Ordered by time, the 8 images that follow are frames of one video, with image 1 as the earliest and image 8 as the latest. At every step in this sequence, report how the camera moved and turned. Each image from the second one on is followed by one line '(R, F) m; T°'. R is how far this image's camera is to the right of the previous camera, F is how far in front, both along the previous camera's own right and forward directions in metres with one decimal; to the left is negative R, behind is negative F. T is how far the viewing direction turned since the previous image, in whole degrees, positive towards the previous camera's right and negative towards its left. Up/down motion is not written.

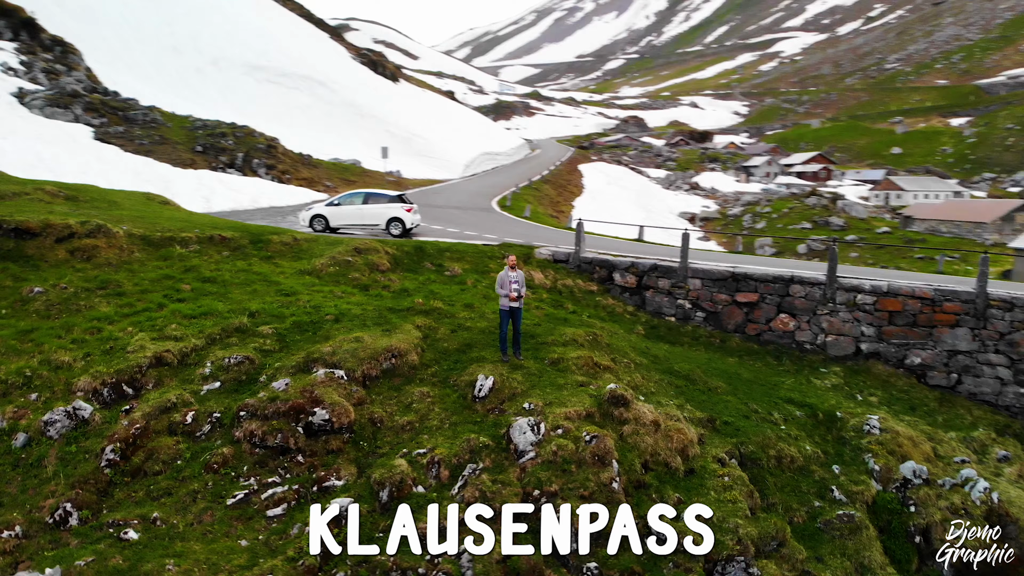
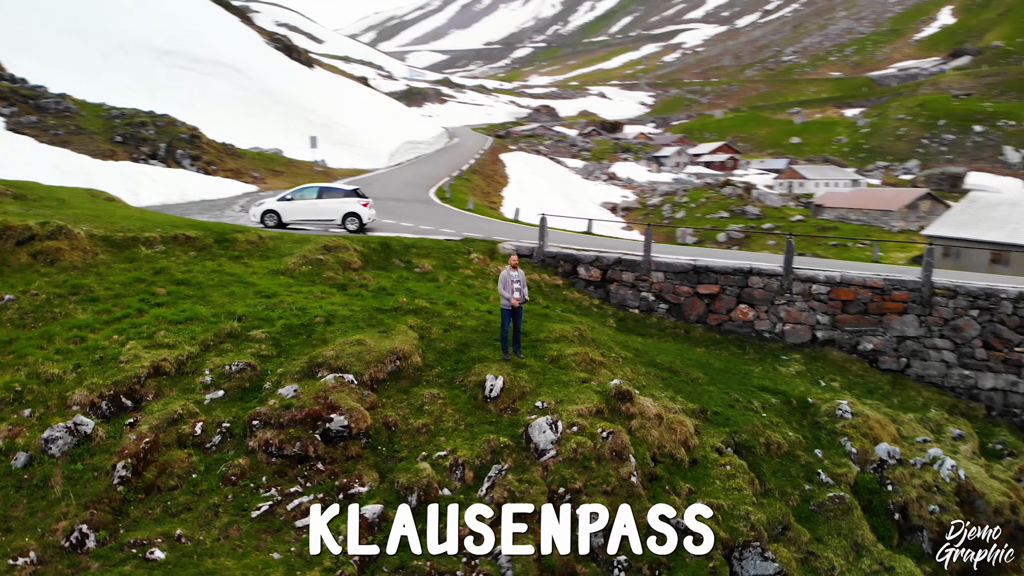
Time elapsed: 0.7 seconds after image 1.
(-1.4, 0.0) m; +7°
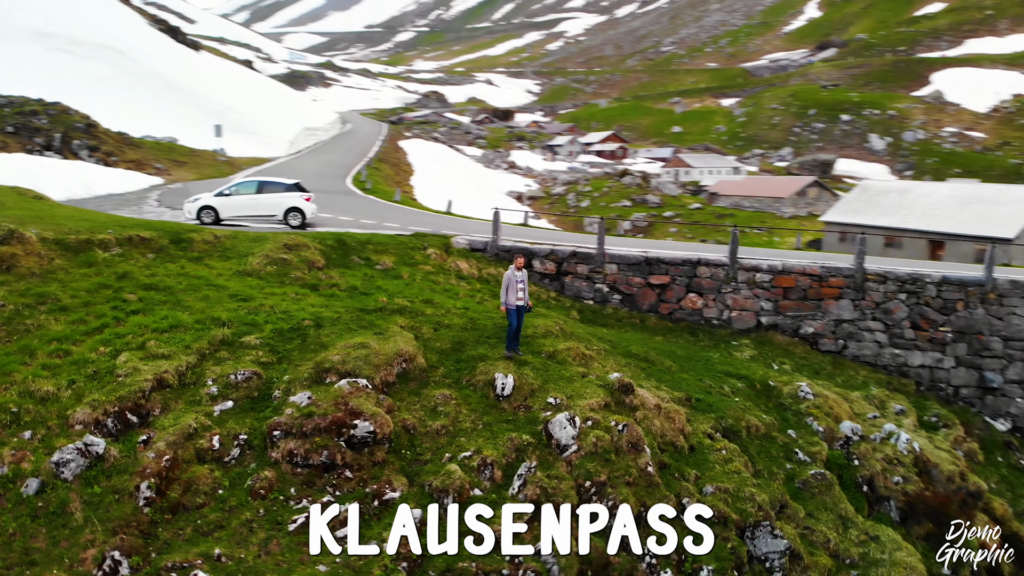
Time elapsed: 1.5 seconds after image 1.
(-1.8, 0.0) m; +8°
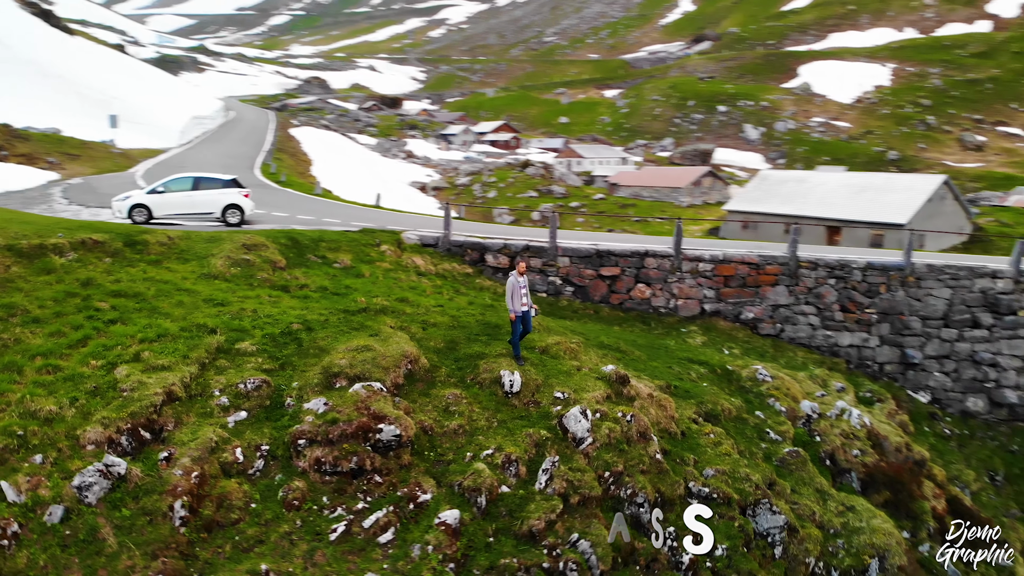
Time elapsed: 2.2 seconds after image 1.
(-1.8, 0.0) m; +8°
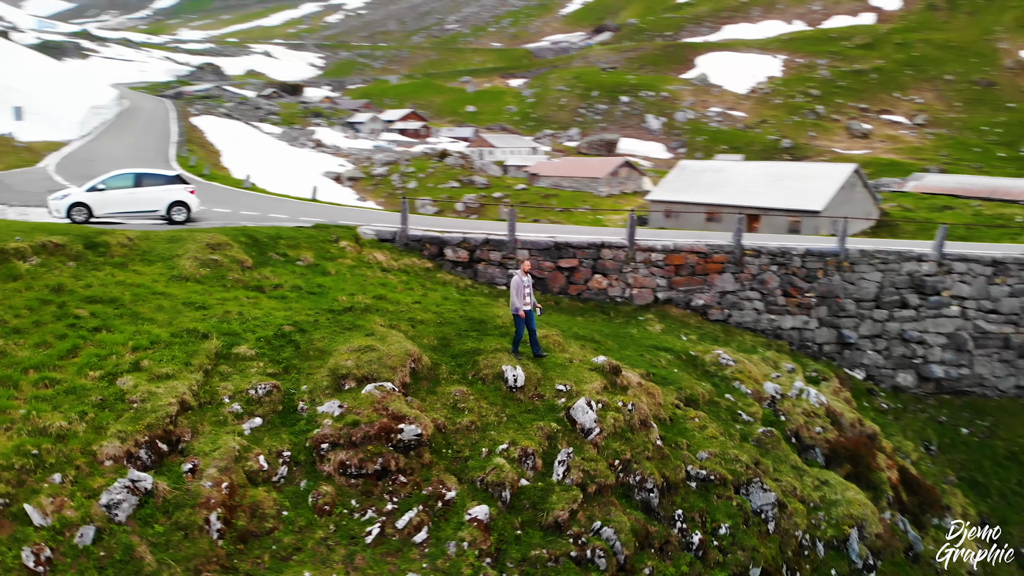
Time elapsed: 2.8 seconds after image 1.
(-1.5, -0.1) m; +7°
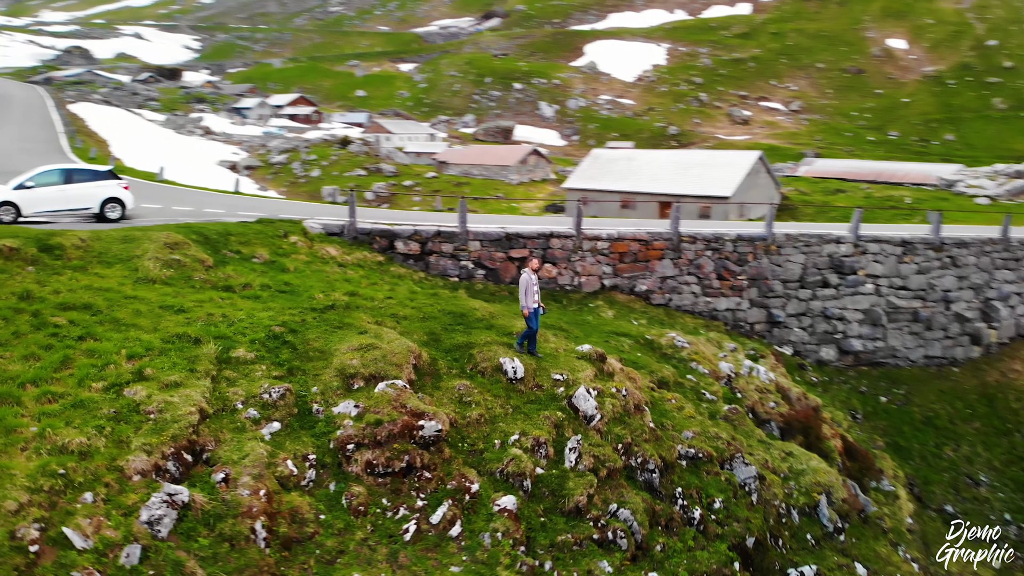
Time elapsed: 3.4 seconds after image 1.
(-1.6, -0.1) m; +8°
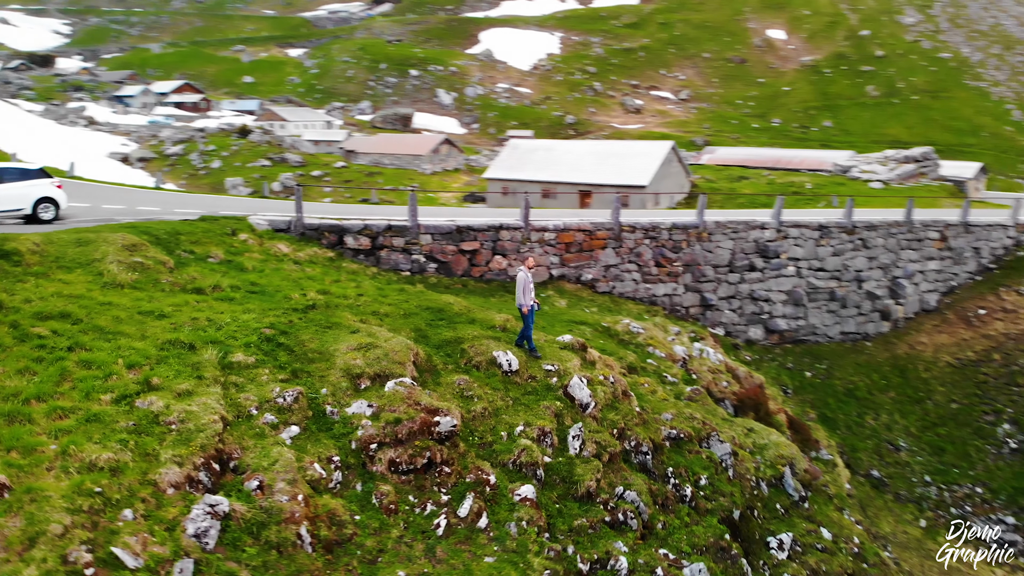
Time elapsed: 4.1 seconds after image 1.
(-1.5, -0.1) m; +8°
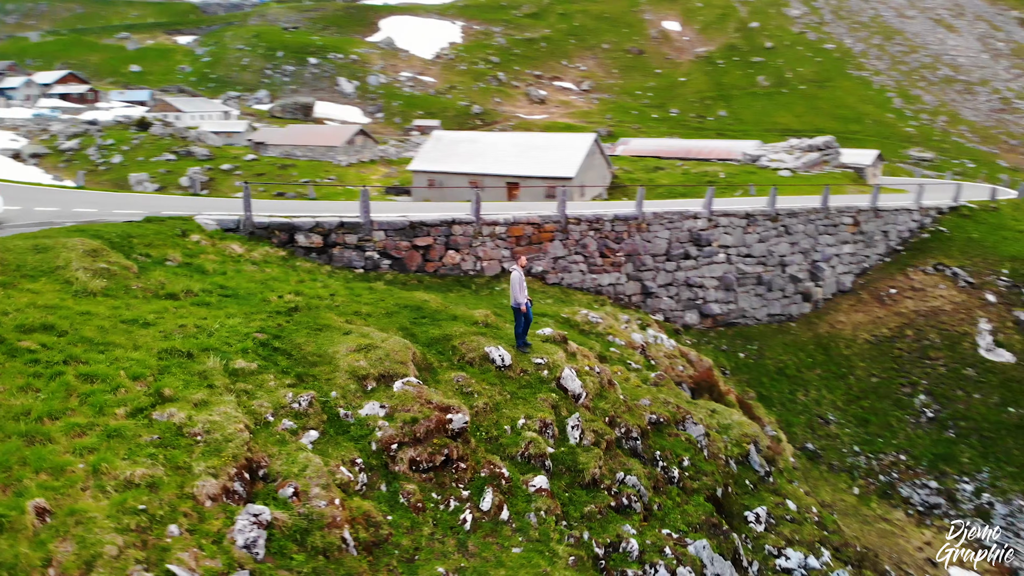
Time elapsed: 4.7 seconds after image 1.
(-1.4, -0.2) m; +7°
